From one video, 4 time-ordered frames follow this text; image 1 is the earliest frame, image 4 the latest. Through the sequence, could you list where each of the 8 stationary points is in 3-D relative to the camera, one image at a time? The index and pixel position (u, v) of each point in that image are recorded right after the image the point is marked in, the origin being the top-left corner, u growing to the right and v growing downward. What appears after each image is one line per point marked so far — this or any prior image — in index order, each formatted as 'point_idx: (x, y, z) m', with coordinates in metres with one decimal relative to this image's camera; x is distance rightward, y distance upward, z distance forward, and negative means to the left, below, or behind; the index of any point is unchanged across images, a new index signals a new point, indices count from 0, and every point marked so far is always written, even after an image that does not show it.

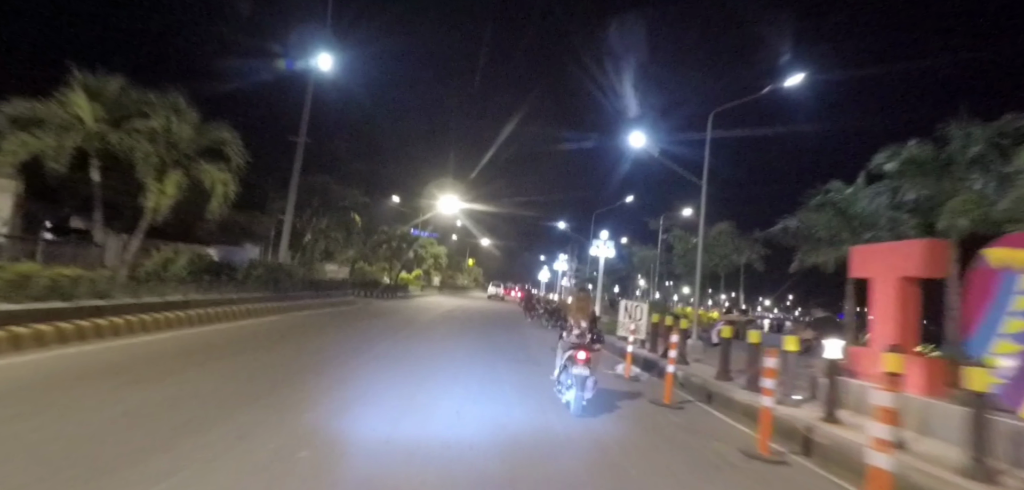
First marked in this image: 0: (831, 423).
0: (+4.7, -2.6, +5.7) m
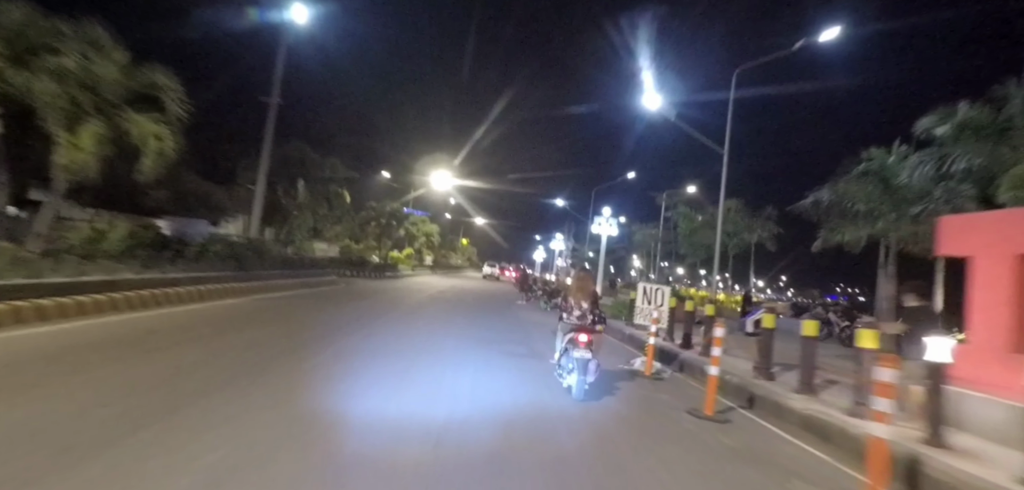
0: (+4.7, -2.2, +4.3) m
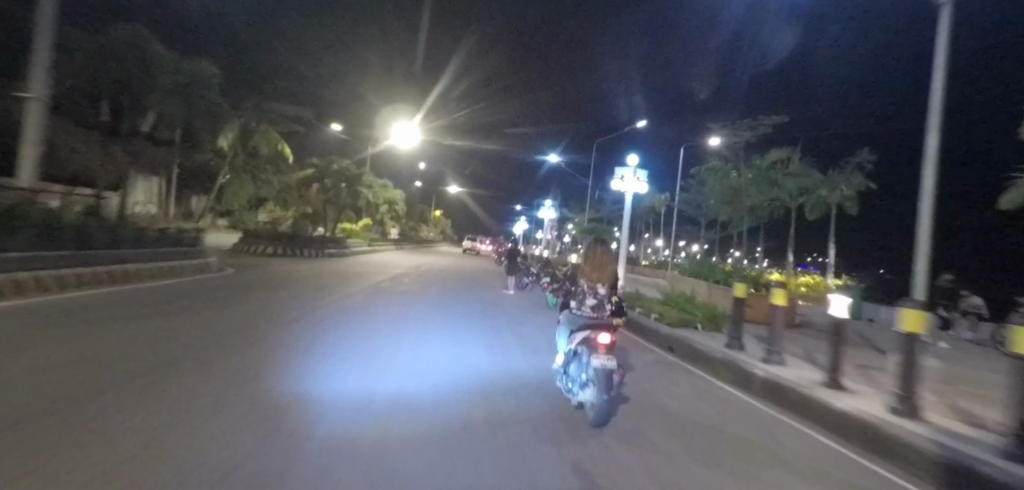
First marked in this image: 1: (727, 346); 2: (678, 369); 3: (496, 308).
0: (+5.3, -2.0, -1.8) m
1: (+4.0, -1.9, +7.3) m
2: (+3.0, -2.2, +7.1) m
3: (-0.6, -3.1, +18.3) m
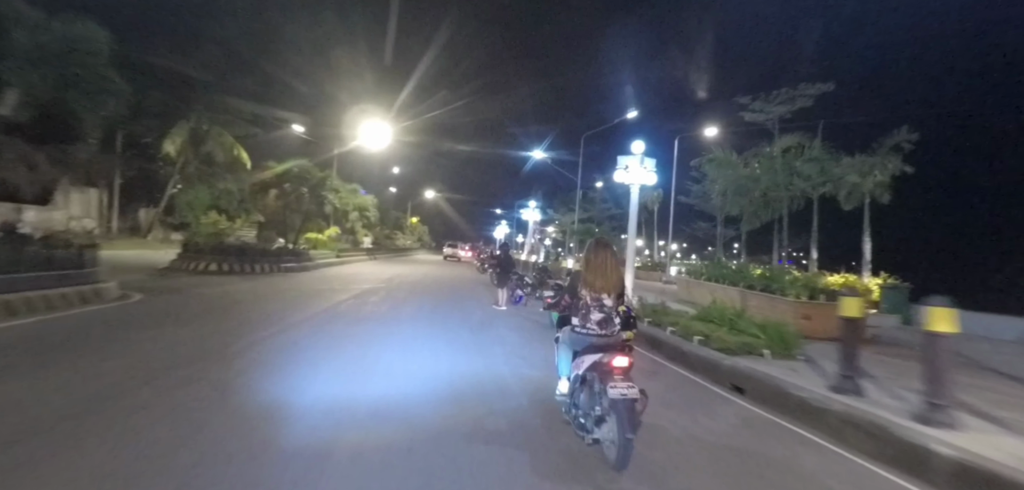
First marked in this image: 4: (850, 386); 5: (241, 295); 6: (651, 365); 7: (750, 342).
0: (+5.8, -1.8, -4.0) m
1: (+4.1, -1.8, +5.0) m
2: (+3.1, -2.2, +4.8) m
3: (-1.0, -3.3, +15.7) m
4: (+4.2, -1.8, +4.9) m
5: (-12.5, -2.3, +18.2) m
6: (+2.6, -2.2, +7.2) m
7: (+4.1, -1.7, +6.9) m
